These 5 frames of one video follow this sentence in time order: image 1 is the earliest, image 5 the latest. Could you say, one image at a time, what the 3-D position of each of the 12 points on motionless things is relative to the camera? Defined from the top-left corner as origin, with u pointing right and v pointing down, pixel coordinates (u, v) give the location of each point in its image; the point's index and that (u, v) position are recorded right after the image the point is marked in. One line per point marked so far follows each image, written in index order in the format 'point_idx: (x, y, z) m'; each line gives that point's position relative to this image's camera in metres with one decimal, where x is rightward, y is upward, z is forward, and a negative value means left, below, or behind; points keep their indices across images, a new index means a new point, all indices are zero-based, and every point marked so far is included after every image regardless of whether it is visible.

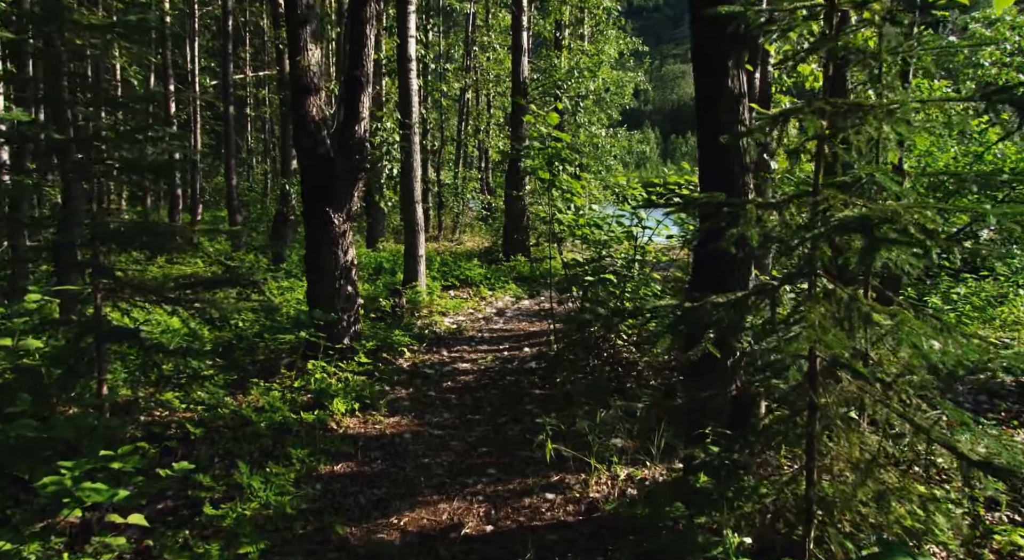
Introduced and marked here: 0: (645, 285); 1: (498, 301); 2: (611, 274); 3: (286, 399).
0: (+1.3, 0.0, +10.0) m
1: (-0.2, -0.3, +15.7) m
2: (+1.0, +0.1, +10.3) m
3: (-1.9, -1.0, +8.2) m
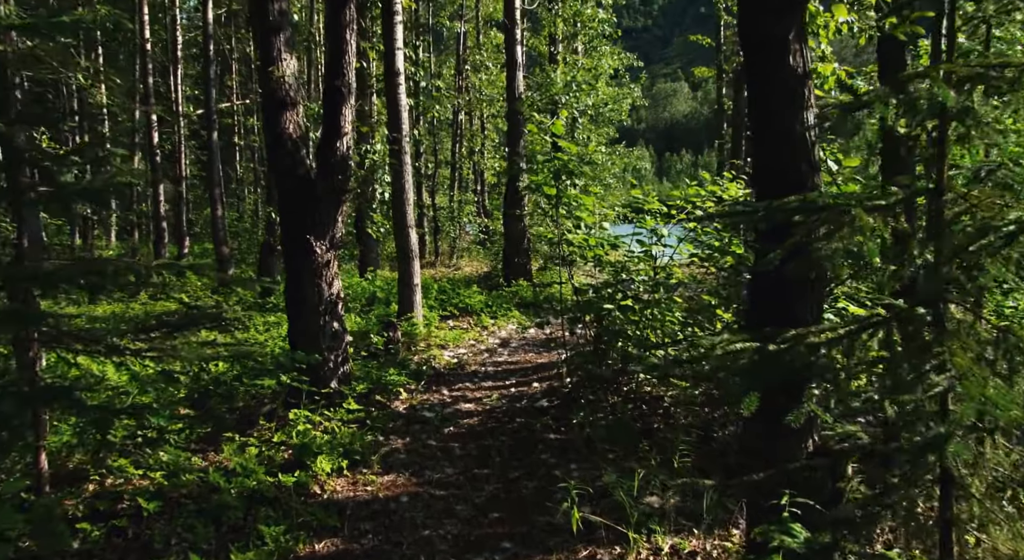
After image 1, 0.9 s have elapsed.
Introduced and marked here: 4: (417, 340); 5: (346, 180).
0: (+1.4, -0.3, +8.9) m
1: (-0.2, -0.7, +14.5) m
2: (+1.1, -0.2, +9.2) m
3: (-1.8, -1.3, +7.1) m
4: (-1.2, -0.8, +12.5) m
5: (-1.5, +0.9, +9.0) m
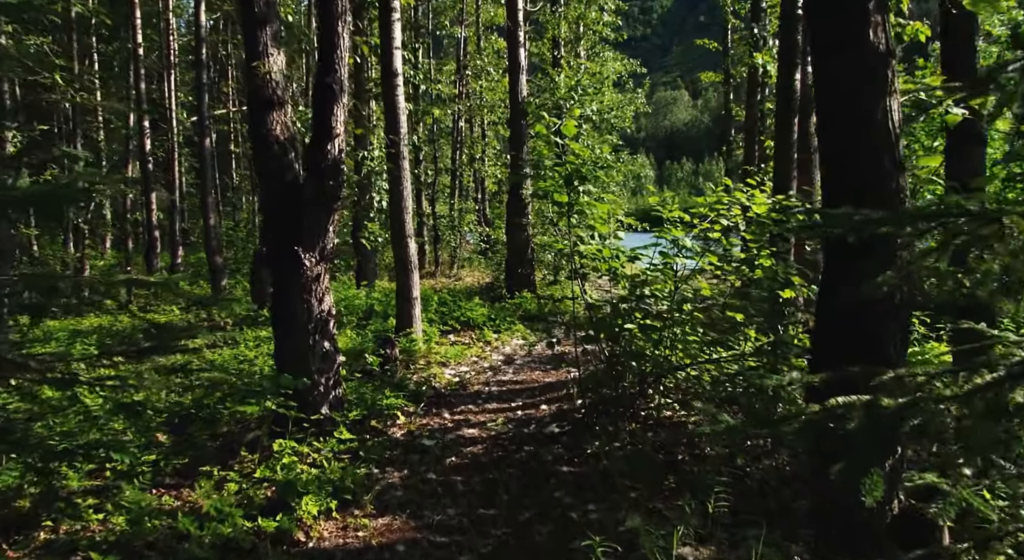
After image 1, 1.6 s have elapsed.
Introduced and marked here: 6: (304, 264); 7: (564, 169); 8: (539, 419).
0: (+1.5, -0.4, +8.1) m
1: (-0.1, -0.9, +13.8) m
2: (+1.1, -0.3, +8.4) m
3: (-1.7, -1.4, +6.3) m
4: (-1.2, -0.9, +11.8) m
5: (-1.5, +0.8, +8.2) m
6: (-1.7, +0.1, +8.1) m
7: (+0.5, +1.0, +9.0) m
8: (+0.3, -1.3, +9.3) m
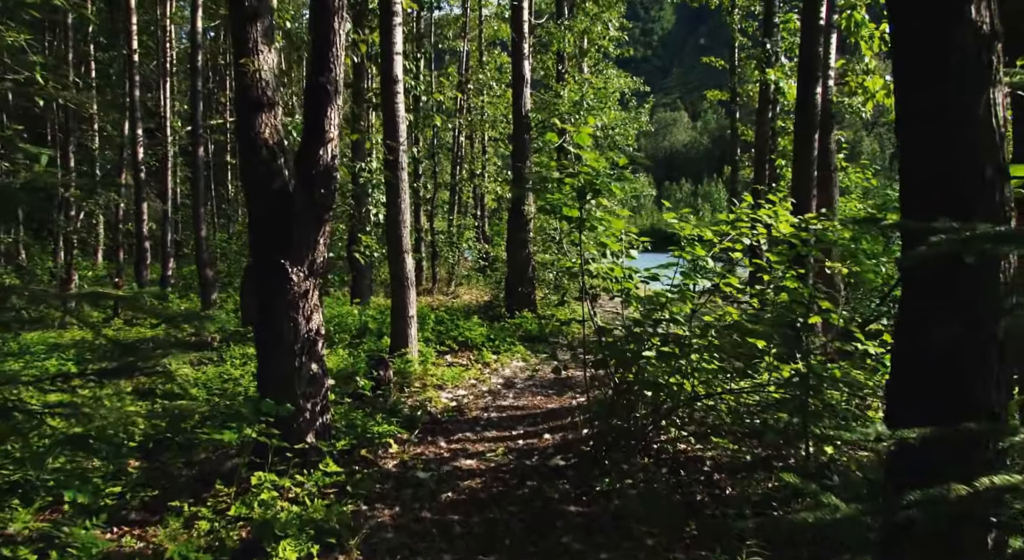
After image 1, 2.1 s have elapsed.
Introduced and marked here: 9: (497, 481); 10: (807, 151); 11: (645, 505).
0: (+1.5, -0.6, +7.4) m
1: (-0.1, -1.2, +13.1) m
2: (+1.2, -0.5, +7.8) m
3: (-1.7, -1.5, +5.6) m
4: (-1.1, -1.1, +11.1) m
5: (-1.4, +0.7, +7.6) m
6: (-1.7, 0.0, +7.5) m
7: (+0.5, +0.8, +8.4) m
8: (+0.3, -1.5, +8.7) m
9: (-0.1, -1.6, +7.7) m
10: (+3.3, +1.4, +10.8) m
11: (+0.9, -1.5, +6.4) m
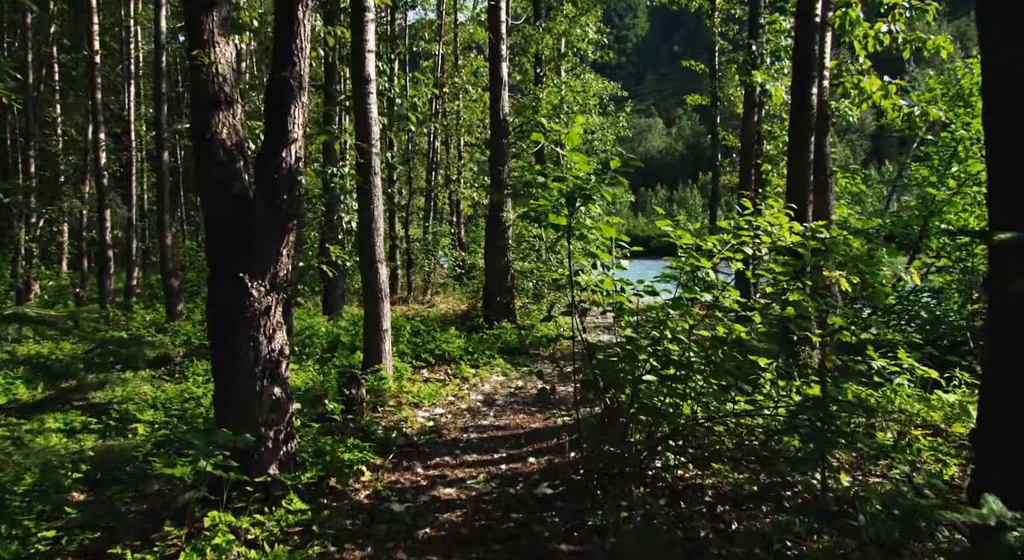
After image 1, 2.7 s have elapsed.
0: (+1.4, -0.7, +6.8) m
1: (-0.4, -1.3, +12.4) m
2: (+1.0, -0.6, +7.1) m
3: (-1.8, -1.6, +4.9) m
4: (-1.4, -1.3, +10.4) m
5: (-1.5, +0.6, +6.9) m
6: (-1.8, -0.1, +6.8) m
7: (+0.4, +0.7, +7.7) m
8: (+0.1, -1.6, +8.0) m
9: (-0.2, -1.7, +7.0) m
10: (+3.1, +1.3, +10.2) m
11: (+0.8, -1.6, +5.8) m
